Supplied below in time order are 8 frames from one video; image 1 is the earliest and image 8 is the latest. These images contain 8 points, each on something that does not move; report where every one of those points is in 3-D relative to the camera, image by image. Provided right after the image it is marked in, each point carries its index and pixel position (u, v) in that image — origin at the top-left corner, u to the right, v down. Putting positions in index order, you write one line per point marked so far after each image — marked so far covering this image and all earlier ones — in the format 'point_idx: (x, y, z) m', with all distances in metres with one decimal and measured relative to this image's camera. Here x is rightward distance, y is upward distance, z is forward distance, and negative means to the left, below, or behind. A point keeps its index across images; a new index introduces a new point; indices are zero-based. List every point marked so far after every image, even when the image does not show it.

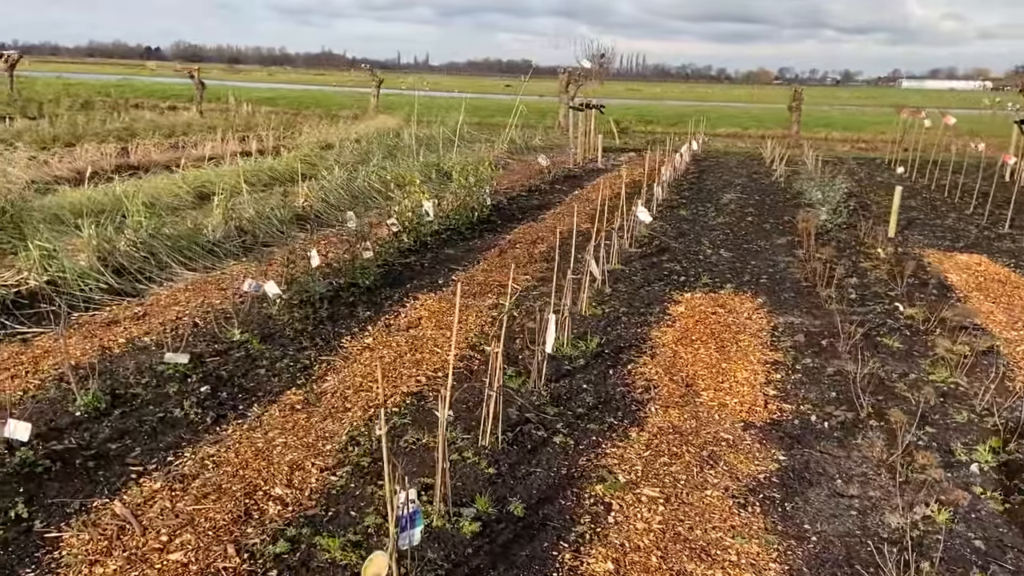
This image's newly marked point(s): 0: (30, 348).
0: (-2.7, -0.3, +4.1) m
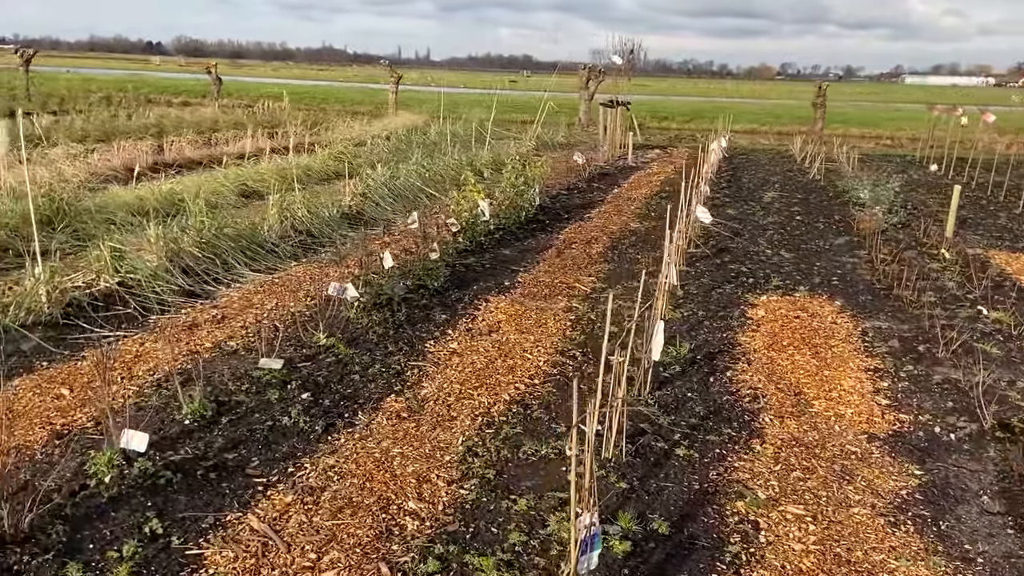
0: (-2.2, -0.4, +4.1) m
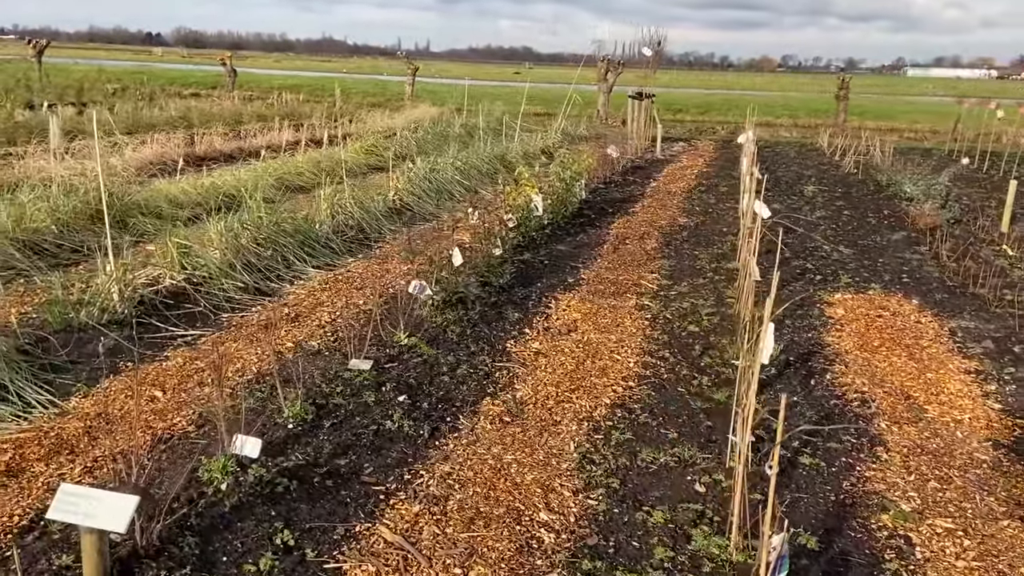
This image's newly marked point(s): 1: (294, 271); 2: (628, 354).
0: (-1.7, -0.4, +4.0) m
1: (-1.7, +0.1, +5.7) m
2: (+0.7, -0.4, +4.2) m
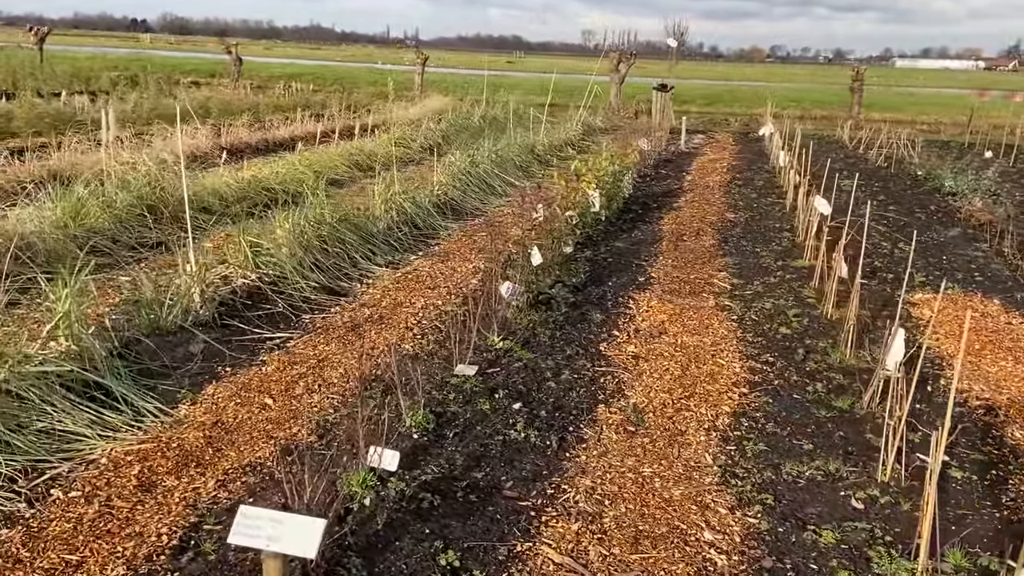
0: (-1.1, -0.4, +3.9) m
1: (-1.1, +0.1, +5.6) m
2: (+1.2, -0.4, +4.1) m
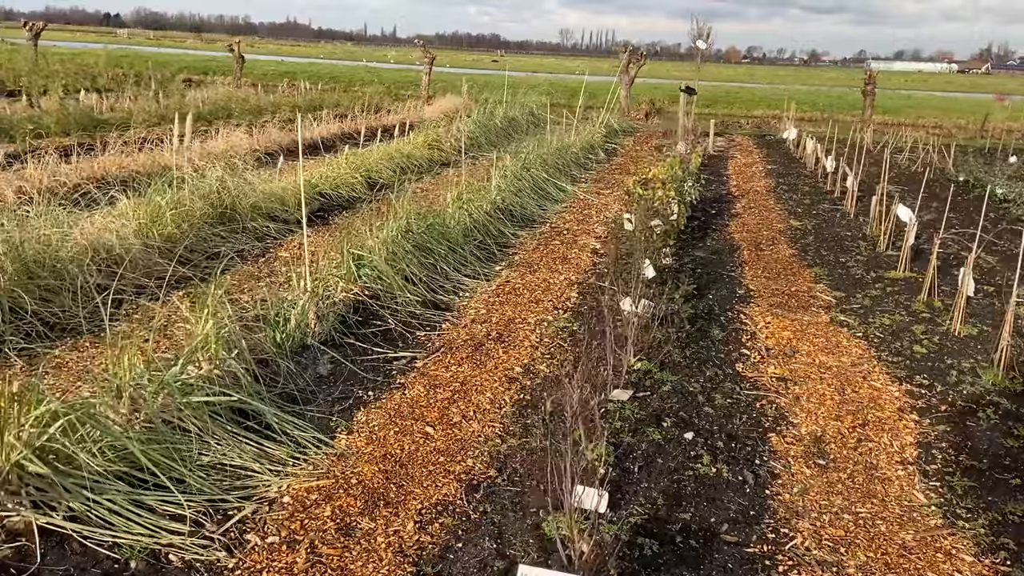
0: (-0.4, -0.5, +3.7) m
1: (-0.4, 0.0, +5.4) m
2: (+1.9, -0.5, +3.9) m
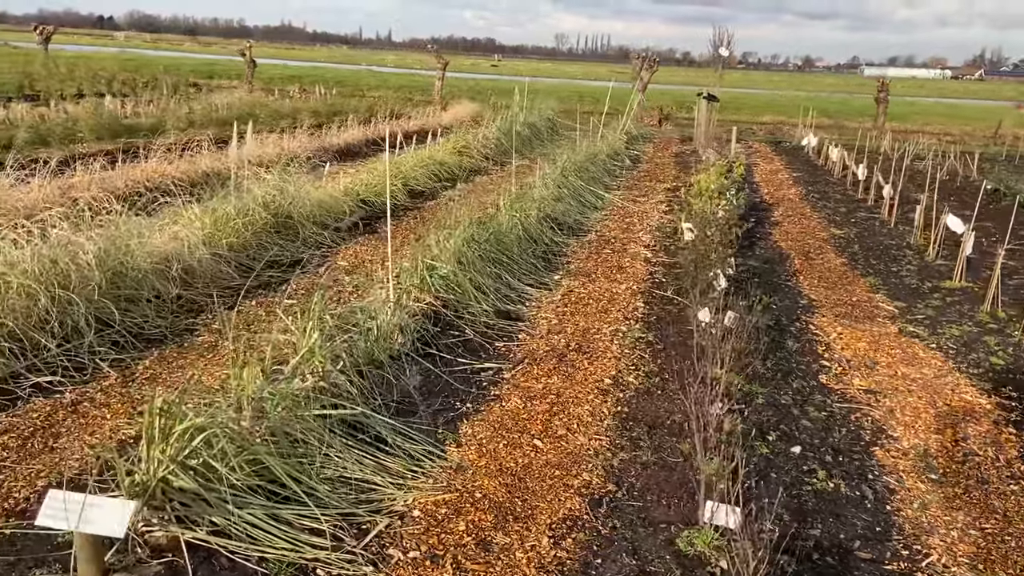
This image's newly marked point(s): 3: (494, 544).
0: (+0.1, -0.5, +3.7) m
1: (+0.1, 0.0, +5.4) m
2: (+2.4, -0.6, +3.9) m
3: (-0.1, -0.9, +2.5) m
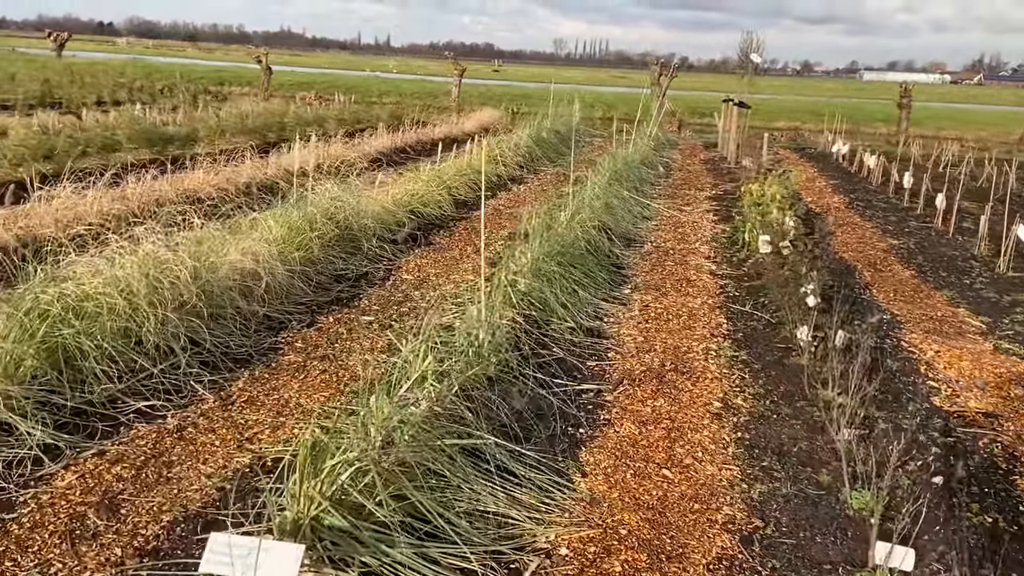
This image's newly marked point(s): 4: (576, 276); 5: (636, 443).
0: (+0.6, -0.6, +3.5) m
1: (+0.6, -0.1, +5.2) m
2: (+2.9, -0.6, +3.7) m
3: (+0.5, -0.9, +2.3) m
4: (+0.5, +0.1, +5.5) m
5: (+0.5, -0.7, +3.3) m
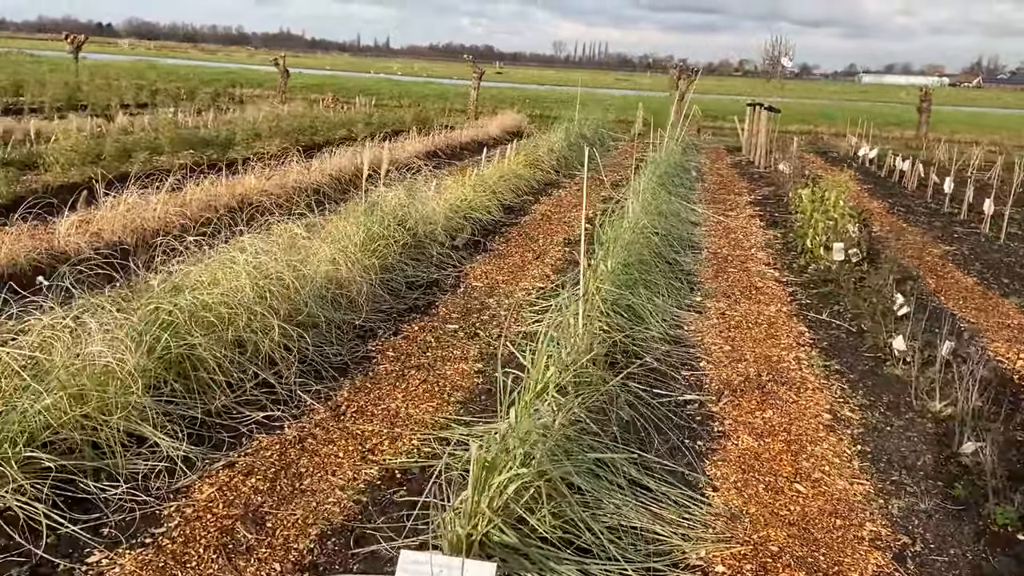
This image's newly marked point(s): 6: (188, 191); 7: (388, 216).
0: (+1.1, -0.7, +3.5) m
1: (+1.1, -0.2, +5.2) m
2: (+3.5, -0.7, +3.7) m
3: (+1.0, -1.0, +2.3) m
4: (+1.0, 0.0, +5.4) m
5: (+1.1, -0.7, +3.2) m
6: (-2.9, +0.8, +6.7) m
7: (-1.0, +0.6, +6.0) m
